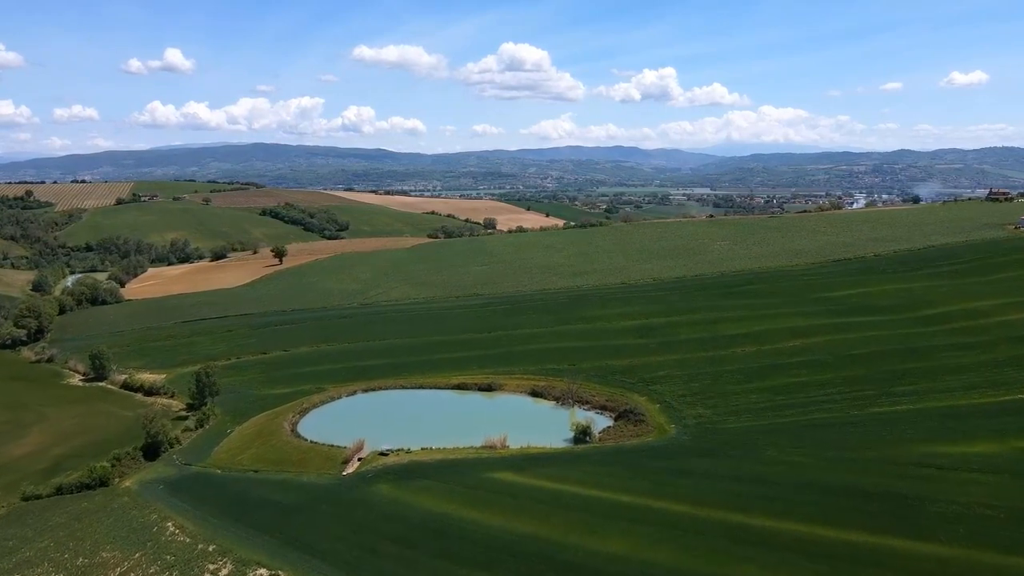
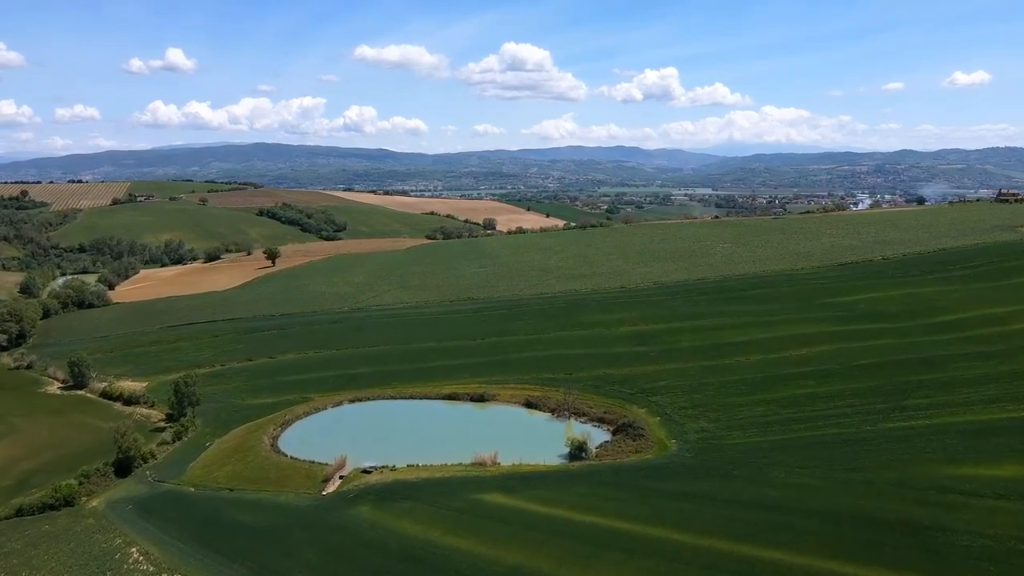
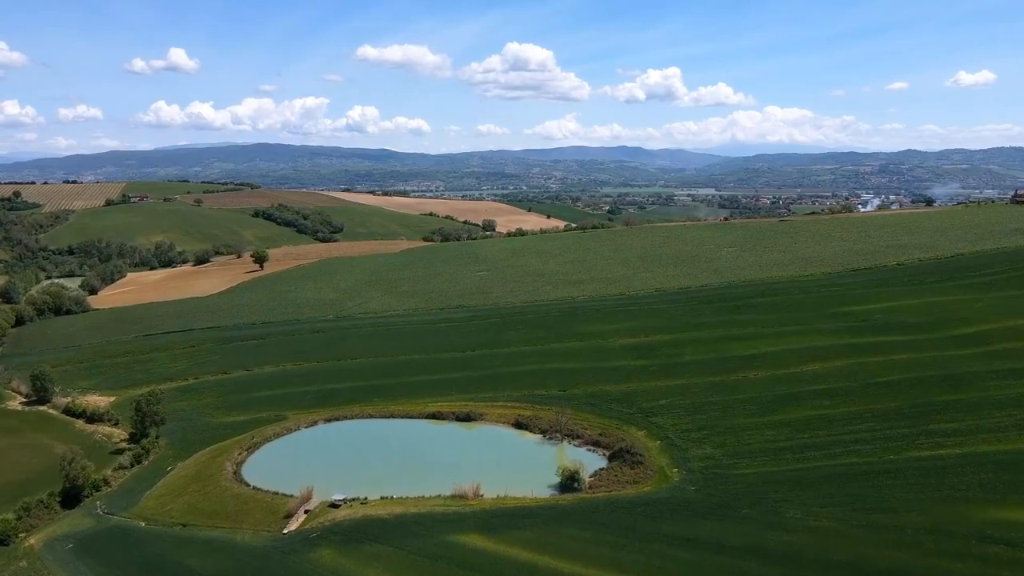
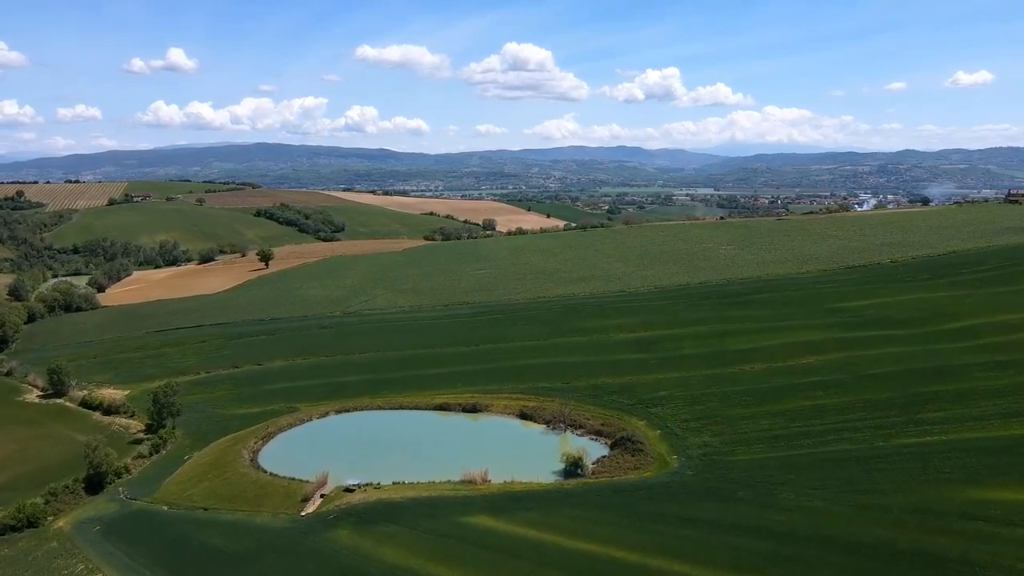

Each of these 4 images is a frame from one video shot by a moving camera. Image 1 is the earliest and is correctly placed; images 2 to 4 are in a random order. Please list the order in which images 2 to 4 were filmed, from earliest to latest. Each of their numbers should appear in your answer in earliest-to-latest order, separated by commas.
2, 4, 3
